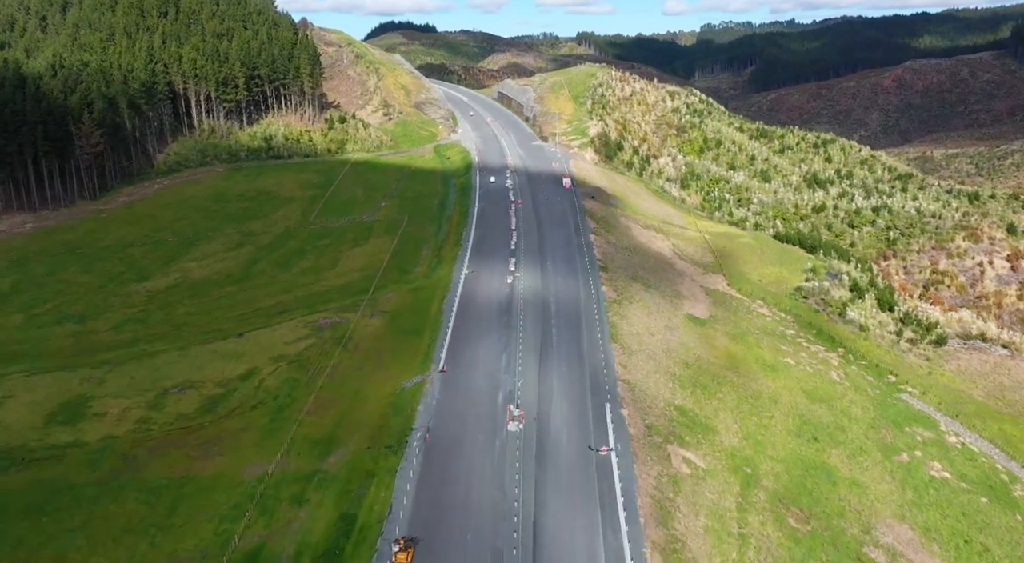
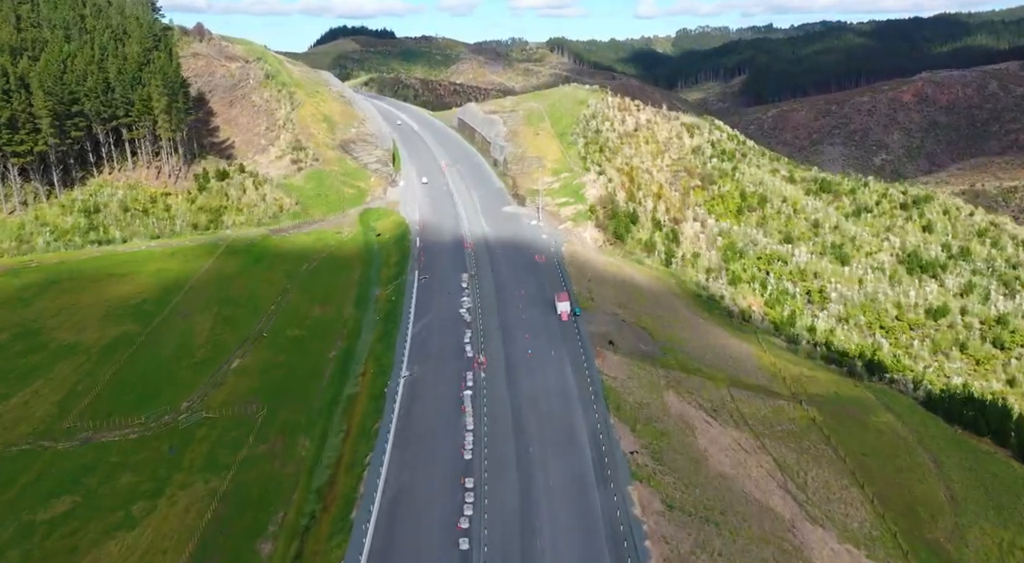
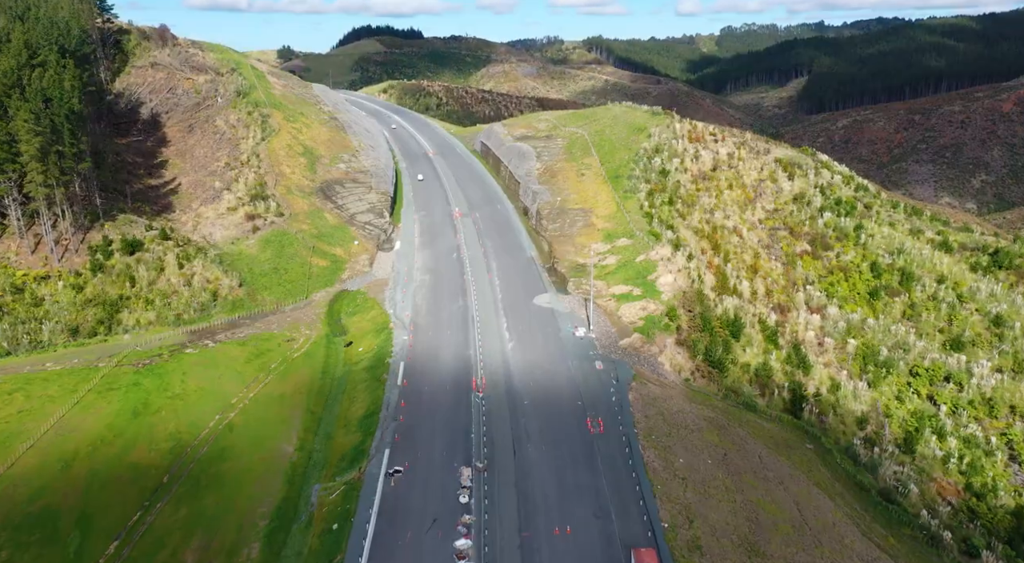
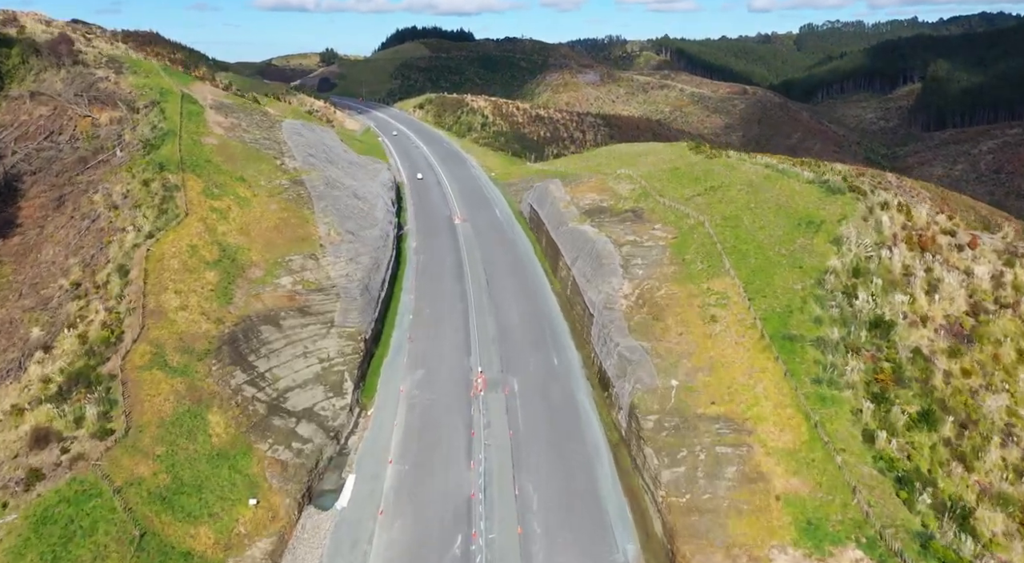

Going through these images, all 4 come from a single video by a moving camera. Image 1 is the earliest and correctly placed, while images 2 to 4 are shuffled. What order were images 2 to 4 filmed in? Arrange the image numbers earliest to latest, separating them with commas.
2, 3, 4
